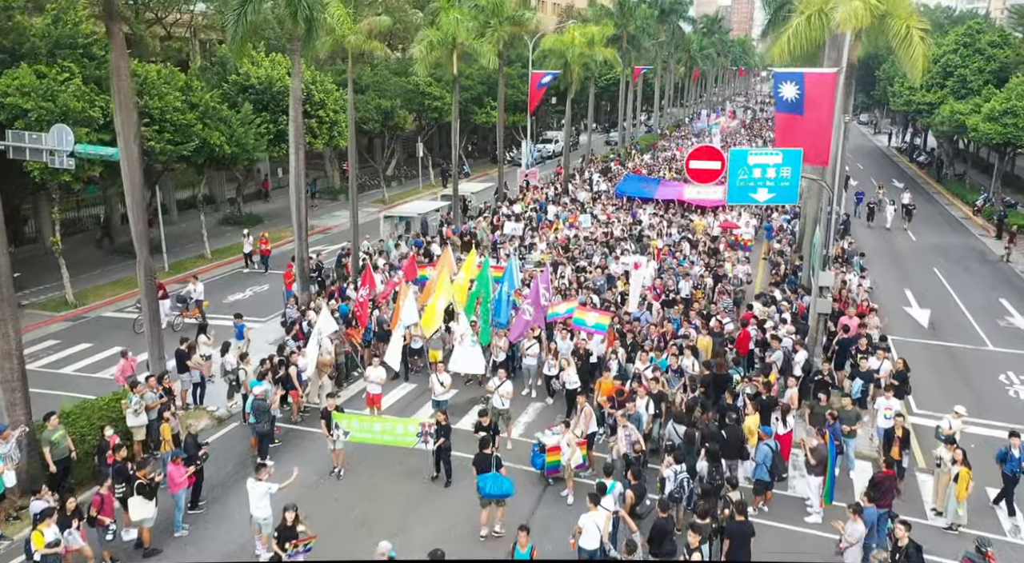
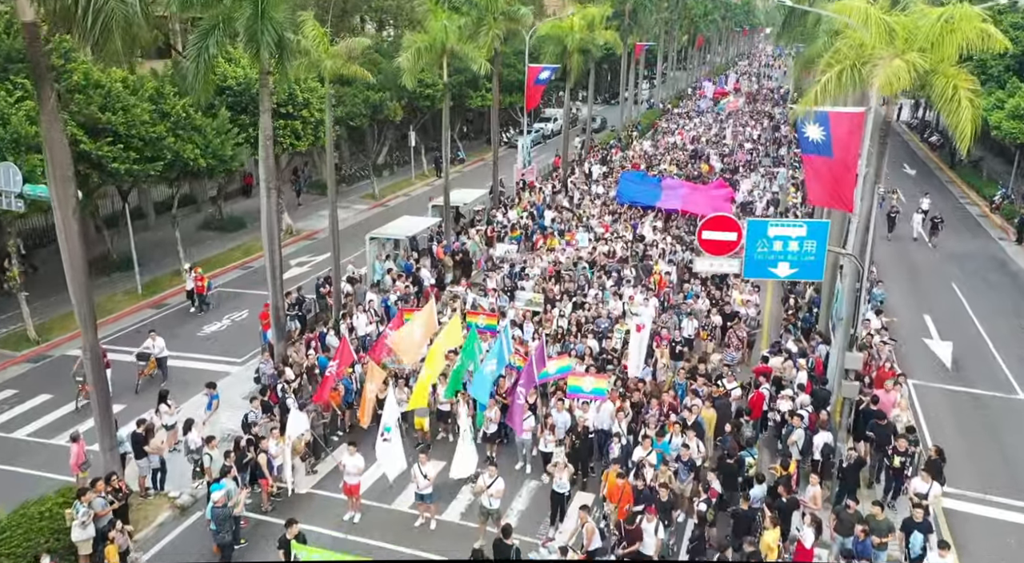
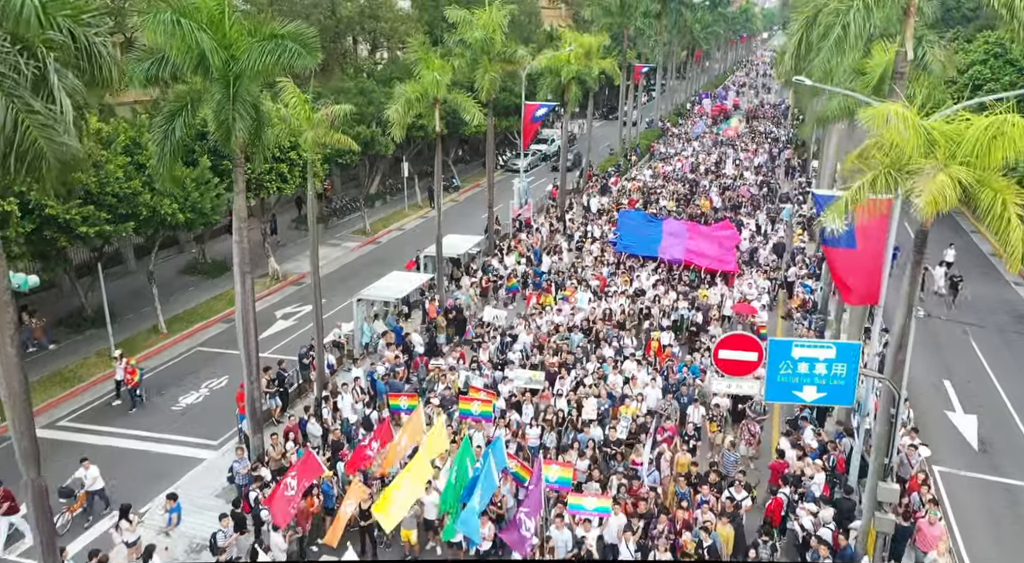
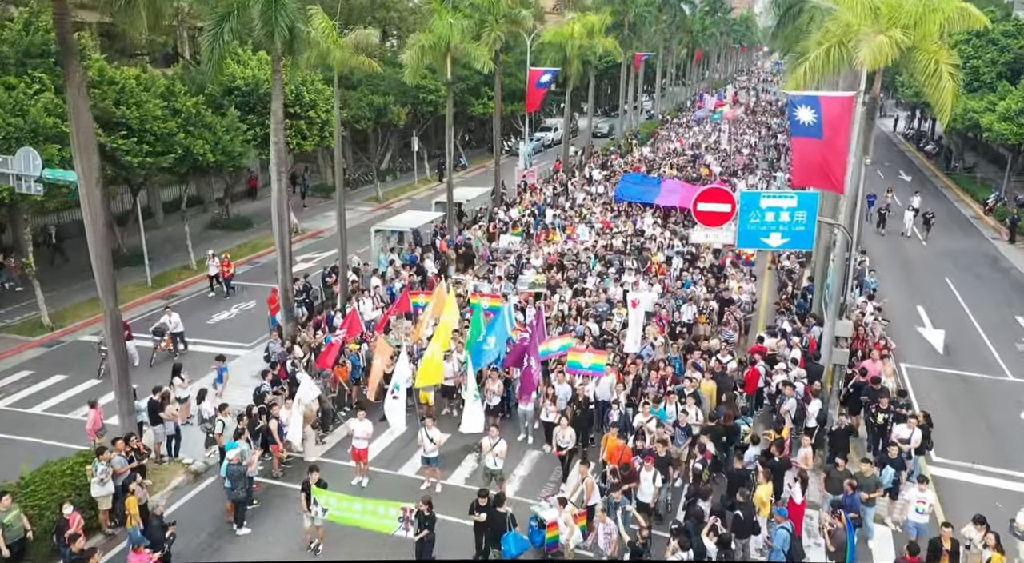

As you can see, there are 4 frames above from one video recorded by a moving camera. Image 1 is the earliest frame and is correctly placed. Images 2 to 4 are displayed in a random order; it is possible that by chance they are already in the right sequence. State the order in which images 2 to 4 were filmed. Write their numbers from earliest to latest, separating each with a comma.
4, 2, 3
